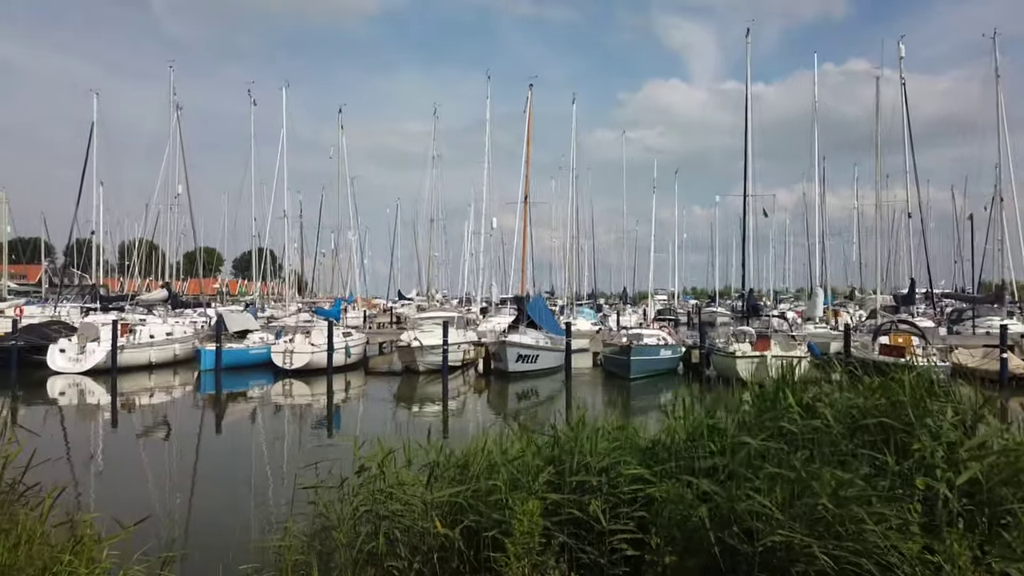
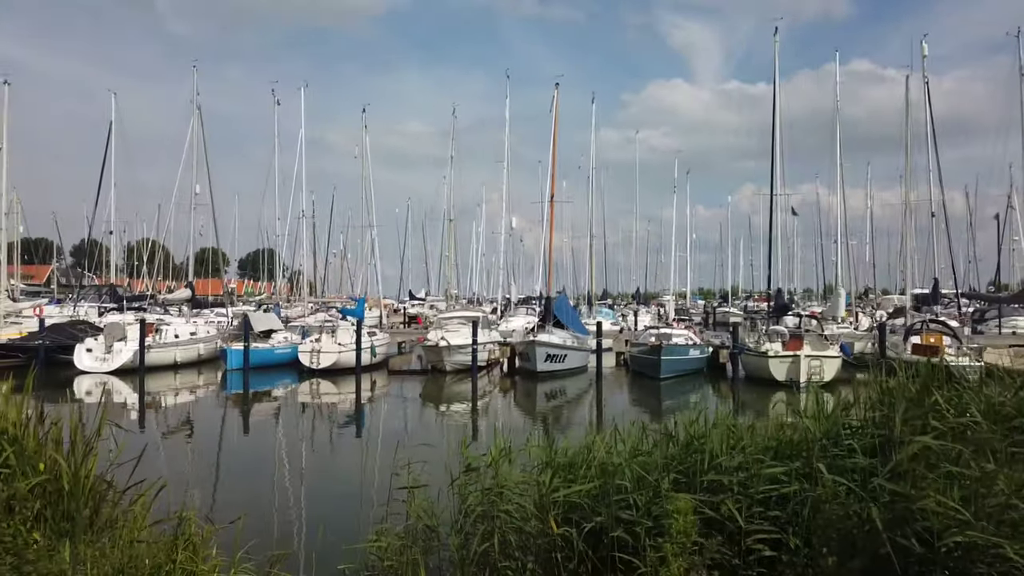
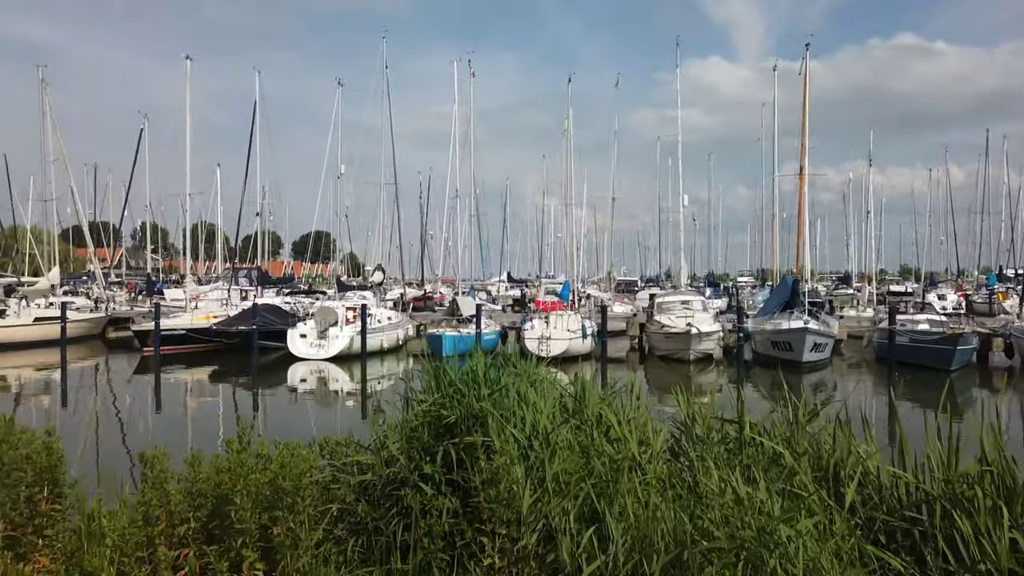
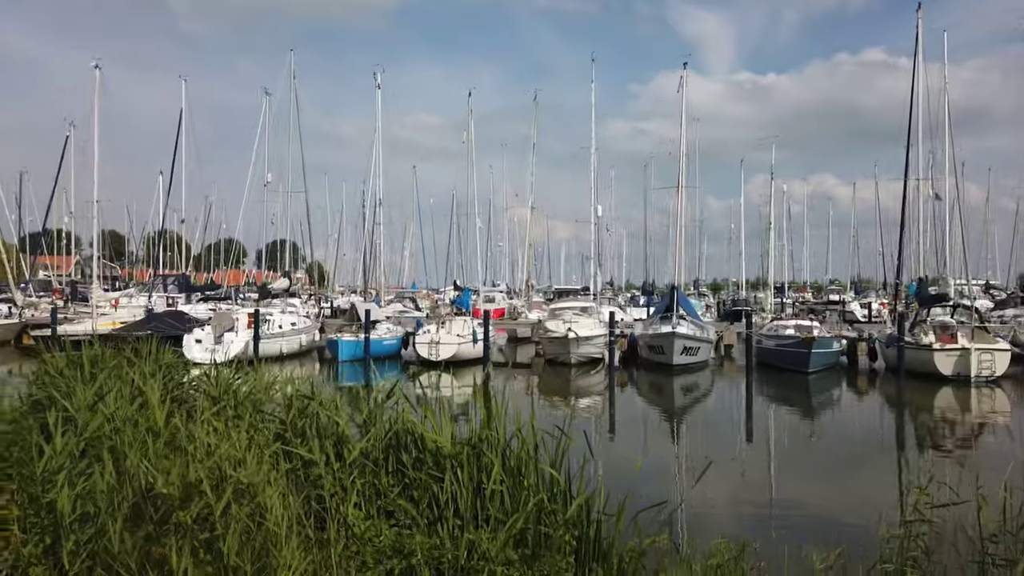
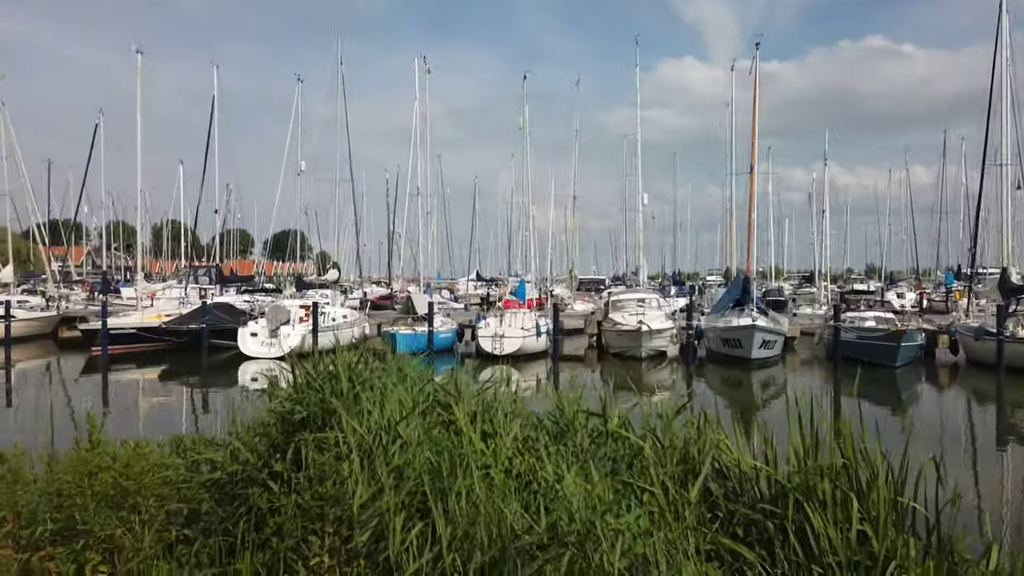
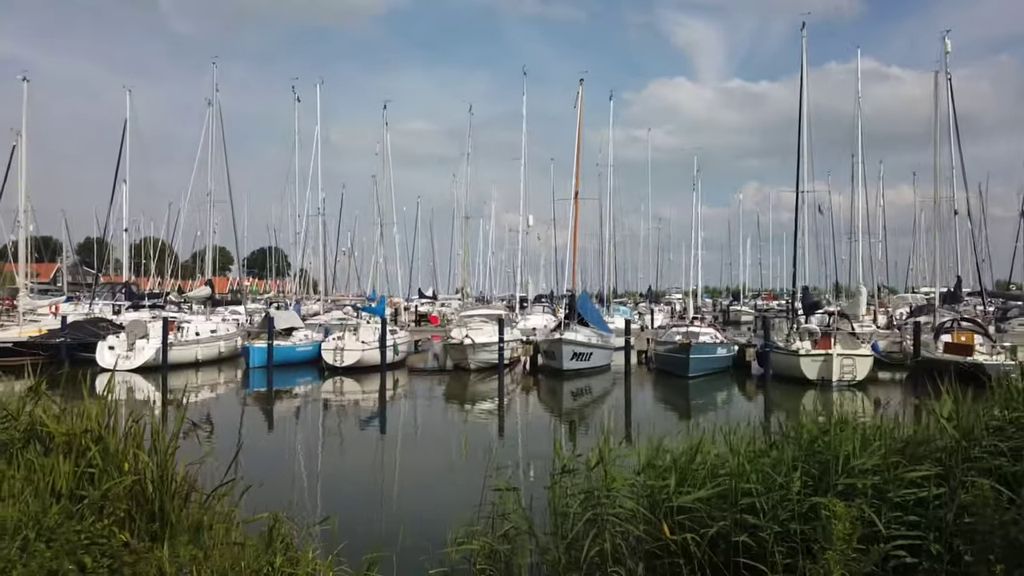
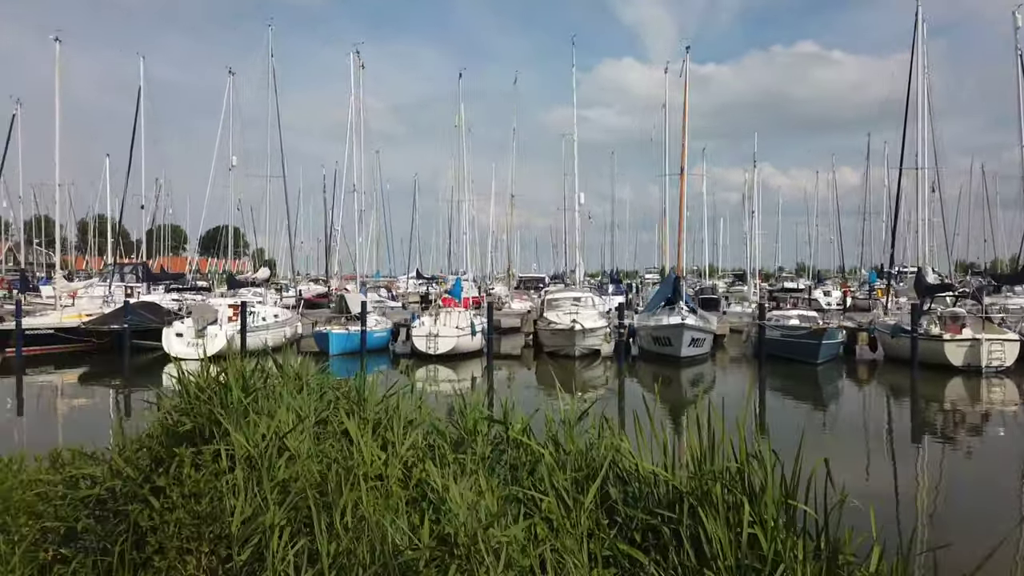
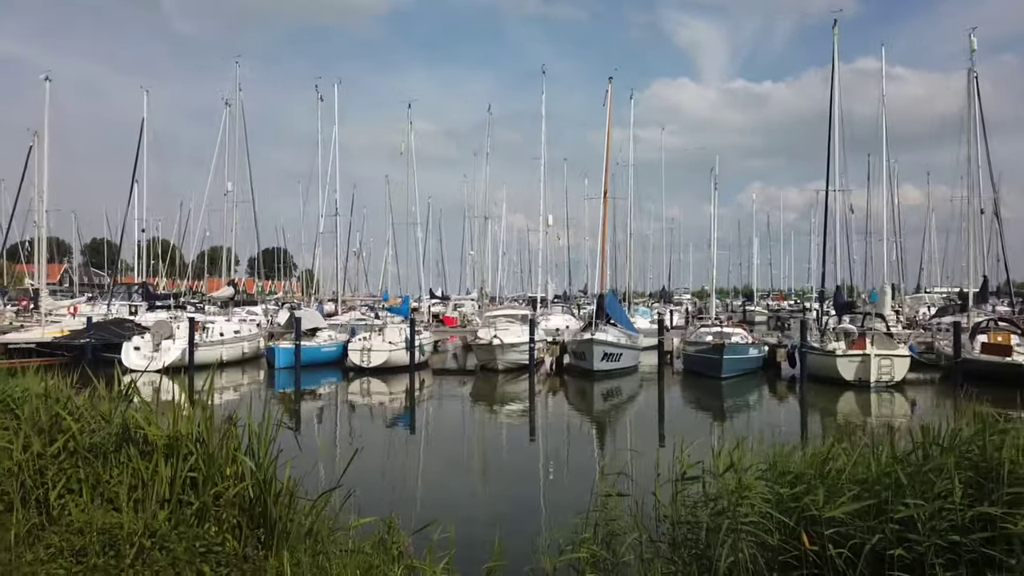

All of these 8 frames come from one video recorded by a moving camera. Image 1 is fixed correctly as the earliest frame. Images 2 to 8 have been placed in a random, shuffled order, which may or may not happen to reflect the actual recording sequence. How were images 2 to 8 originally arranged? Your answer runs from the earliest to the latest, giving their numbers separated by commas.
2, 6, 8, 4, 7, 5, 3
